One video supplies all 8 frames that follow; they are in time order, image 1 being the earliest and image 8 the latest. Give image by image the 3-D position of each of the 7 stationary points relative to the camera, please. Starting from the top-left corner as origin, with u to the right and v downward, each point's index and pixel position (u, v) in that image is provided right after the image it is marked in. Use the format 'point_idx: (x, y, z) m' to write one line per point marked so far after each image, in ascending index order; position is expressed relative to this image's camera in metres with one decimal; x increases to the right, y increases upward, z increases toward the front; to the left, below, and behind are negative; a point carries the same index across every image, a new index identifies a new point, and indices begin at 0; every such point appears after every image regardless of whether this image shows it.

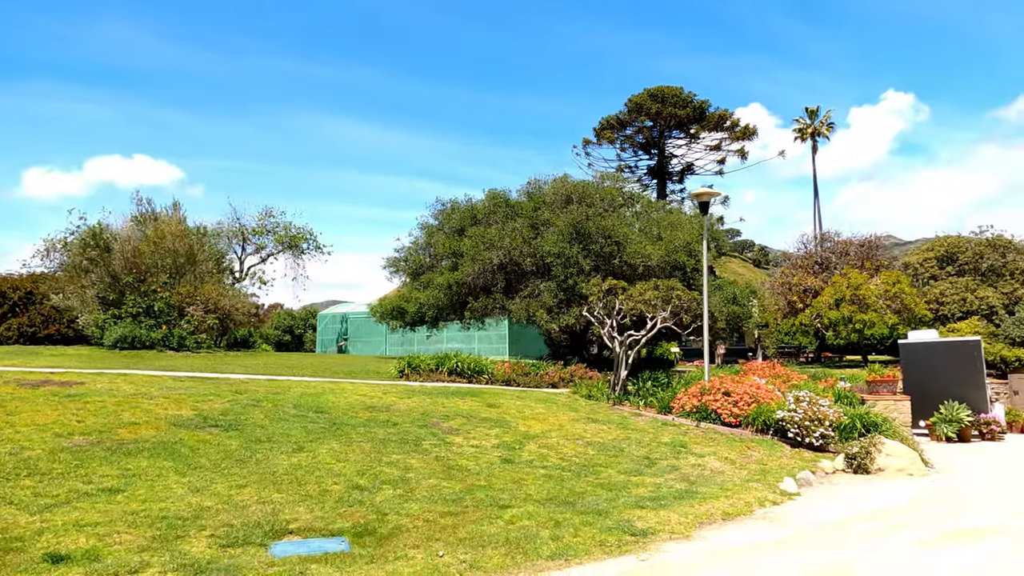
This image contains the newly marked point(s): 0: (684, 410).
0: (+3.4, -2.5, +13.4) m
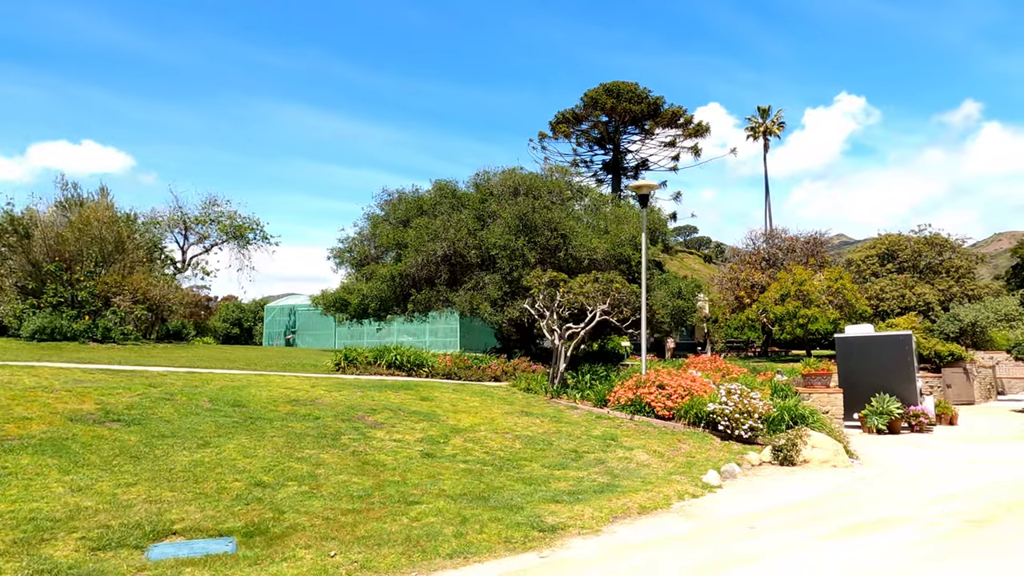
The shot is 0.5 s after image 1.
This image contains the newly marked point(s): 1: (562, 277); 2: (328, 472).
0: (+2.1, -2.3, +13.3) m
1: (+1.2, +0.3, +16.0) m
2: (-2.1, -2.1, +7.7) m
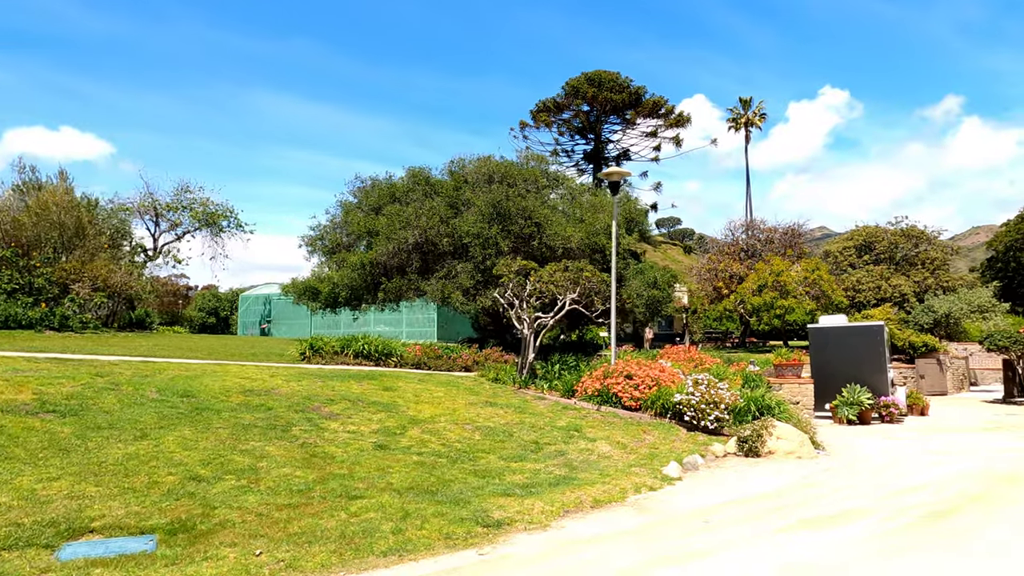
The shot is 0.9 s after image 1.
0: (+1.4, -2.1, +13.1) m
1: (+0.4, +0.5, +15.7) m
2: (-2.7, -2.0, +7.4) m
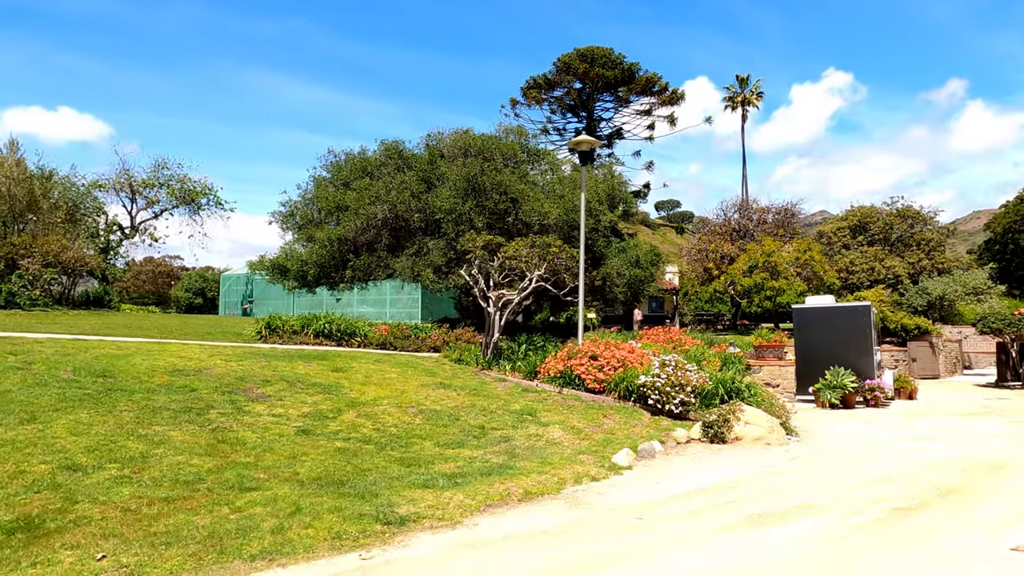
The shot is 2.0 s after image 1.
0: (+0.7, -1.6, +12.4) m
1: (-0.3, +1.1, +14.9) m
2: (-3.5, -1.7, +6.7) m
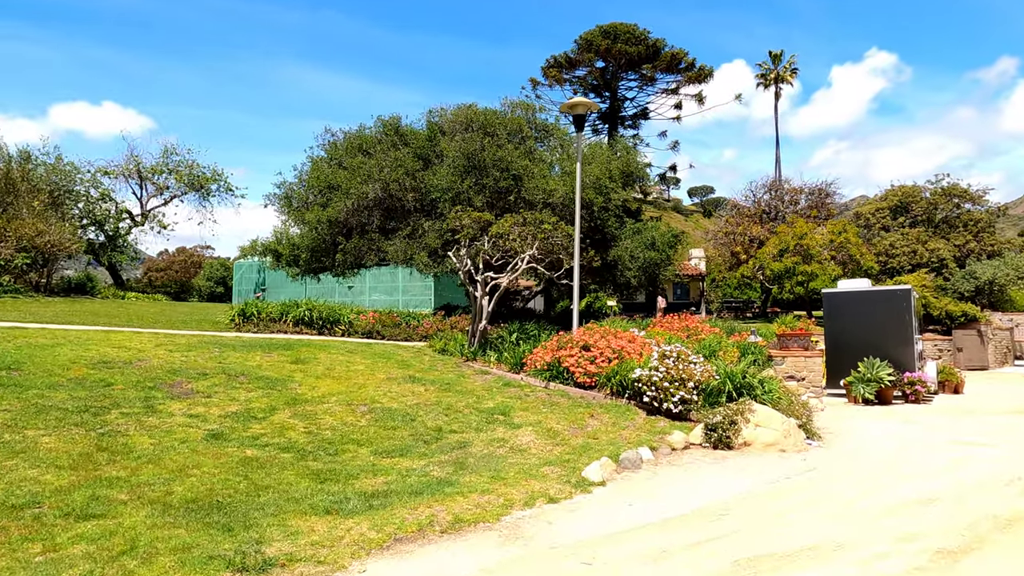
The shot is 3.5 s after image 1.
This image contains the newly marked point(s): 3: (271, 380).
0: (+0.4, -1.3, +11.0) m
1: (-0.5, +1.4, +13.5) m
2: (-4.0, -1.4, +5.5) m
3: (-3.3, -1.3, +9.2) m
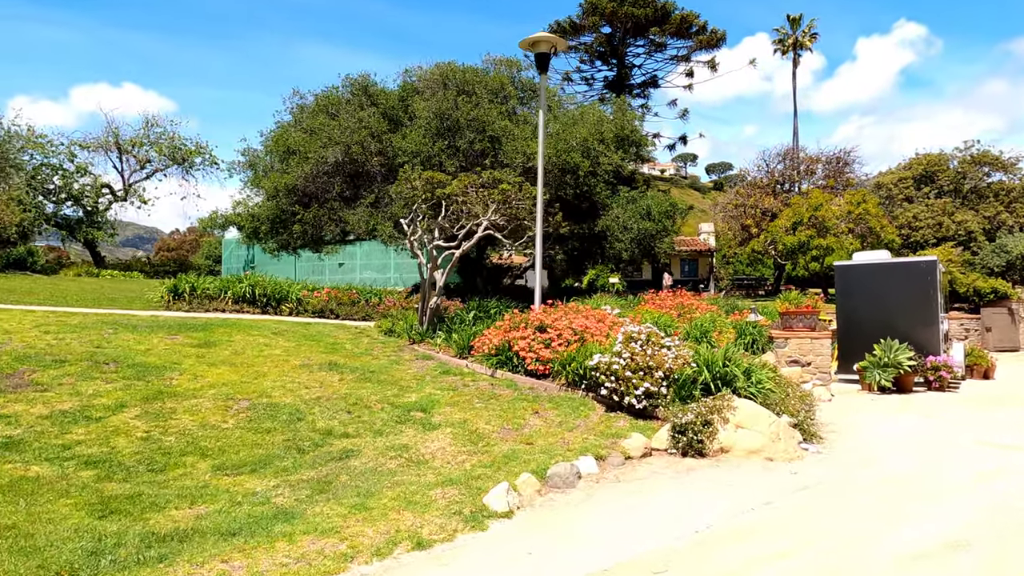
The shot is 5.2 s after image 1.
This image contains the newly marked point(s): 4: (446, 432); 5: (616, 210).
0: (-0.4, -0.9, +9.3) m
1: (-1.2, +1.9, +11.7) m
2: (-5.0, -1.2, +3.9) m
3: (-4.1, -0.9, +7.6) m
4: (-0.6, -1.4, +6.5) m
5: (+2.9, +2.1, +18.3) m
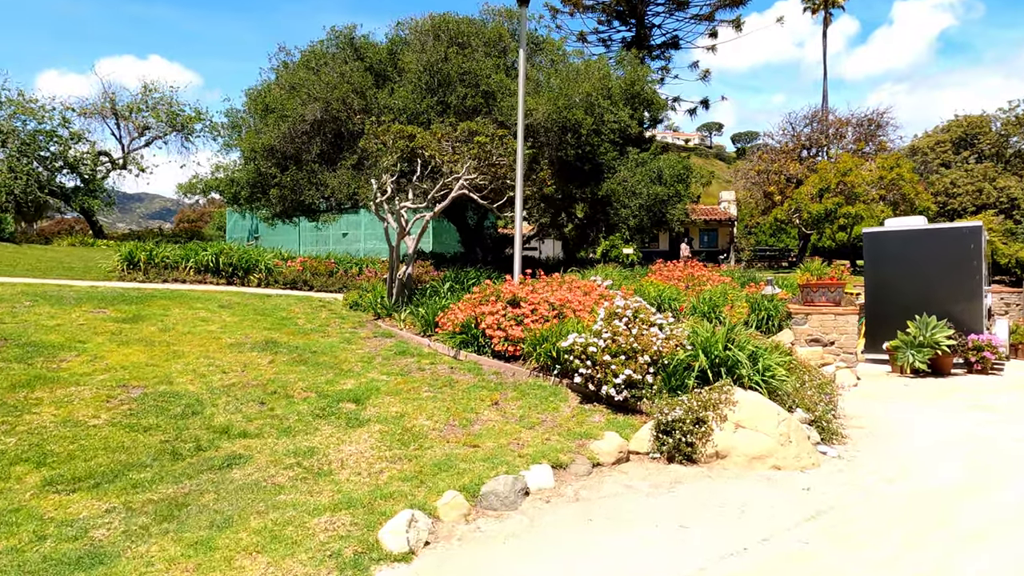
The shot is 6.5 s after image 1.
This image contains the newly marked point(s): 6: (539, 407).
0: (-0.8, -0.5, +8.0) m
1: (-1.5, +2.4, +10.4) m
2: (-5.5, -1.0, +2.8) m
3: (-4.6, -0.6, +6.4) m
4: (-1.1, -1.1, +5.3) m
5: (+2.8, +2.9, +16.8) m
6: (+0.3, -1.1, +6.1) m
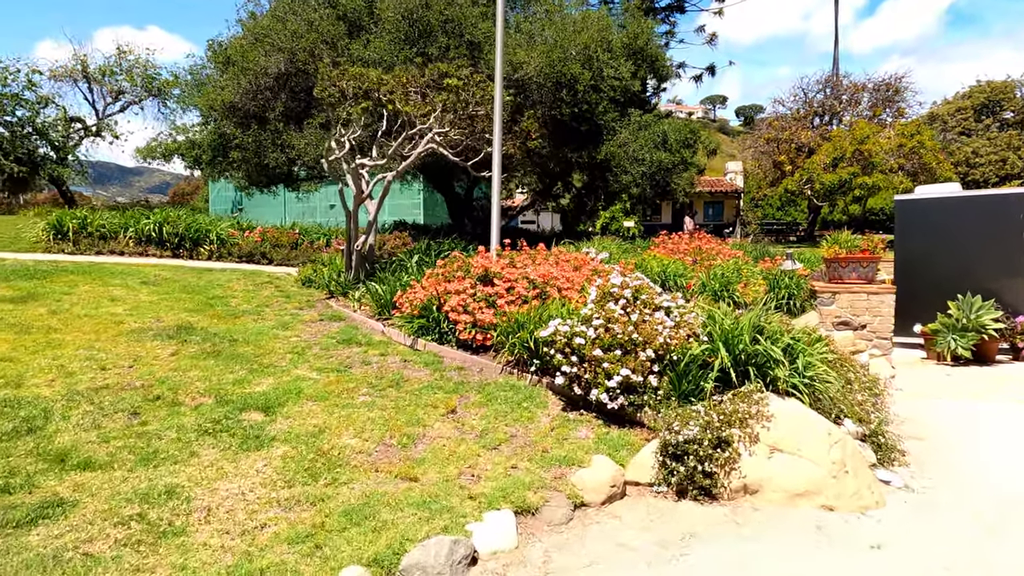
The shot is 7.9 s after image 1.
0: (-1.0, -0.2, +6.6) m
1: (-1.8, +2.8, +8.8) m
2: (-5.8, -0.9, +1.4) m
3: (-4.8, -0.4, +5.0) m
4: (-1.4, -1.0, +3.9) m
5: (+2.6, +3.5, +15.2) m
6: (0.0, -0.9, +4.7) m
